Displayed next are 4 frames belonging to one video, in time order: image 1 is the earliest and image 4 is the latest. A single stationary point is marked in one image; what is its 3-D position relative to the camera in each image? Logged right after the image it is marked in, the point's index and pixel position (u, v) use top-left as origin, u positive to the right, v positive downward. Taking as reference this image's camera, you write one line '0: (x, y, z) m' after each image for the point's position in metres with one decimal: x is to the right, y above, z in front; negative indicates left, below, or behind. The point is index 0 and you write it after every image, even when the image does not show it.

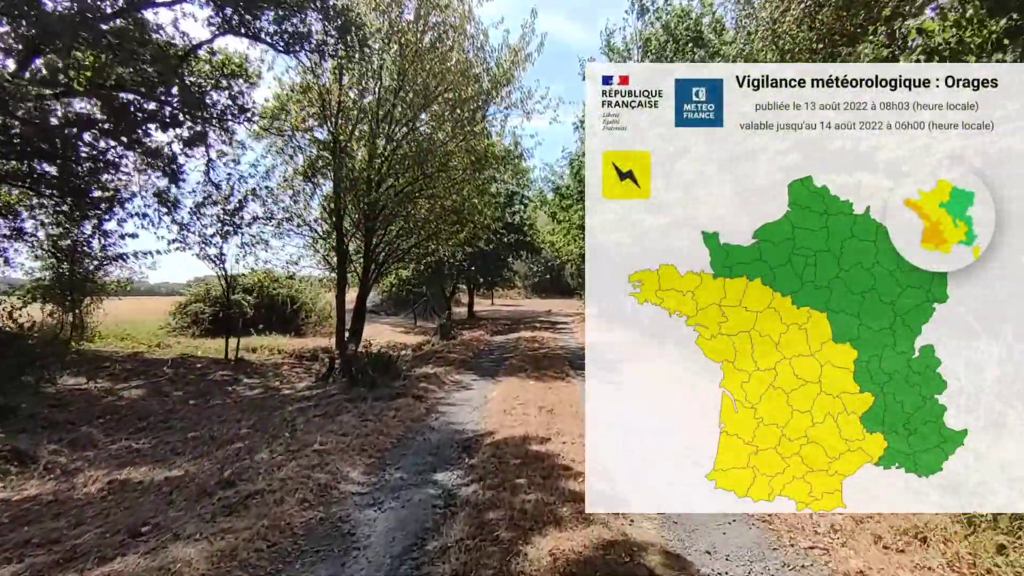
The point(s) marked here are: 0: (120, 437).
0: (-5.3, -2.0, +7.8) m
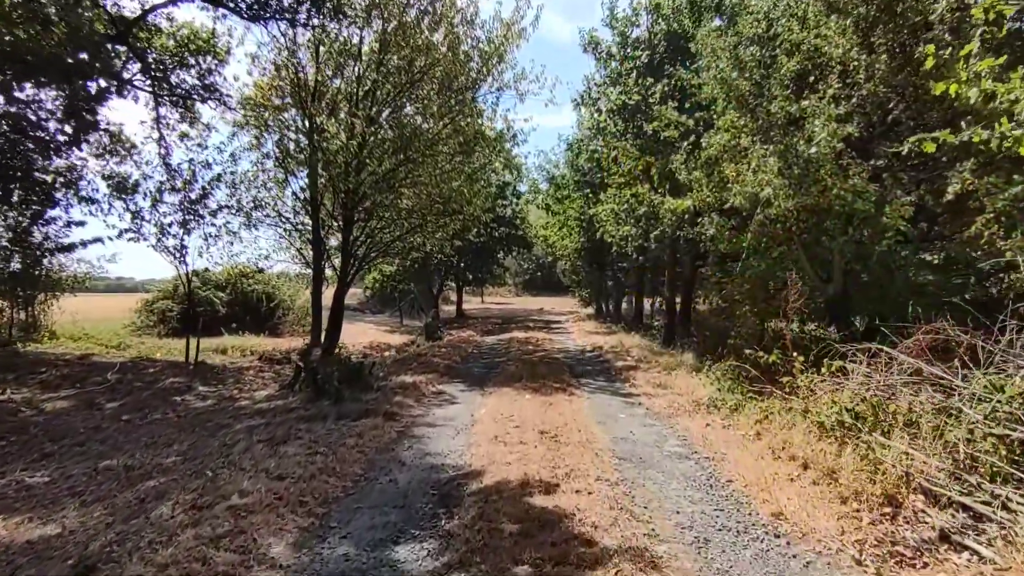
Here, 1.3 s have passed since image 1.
0: (-5.4, -1.9, +6.2) m
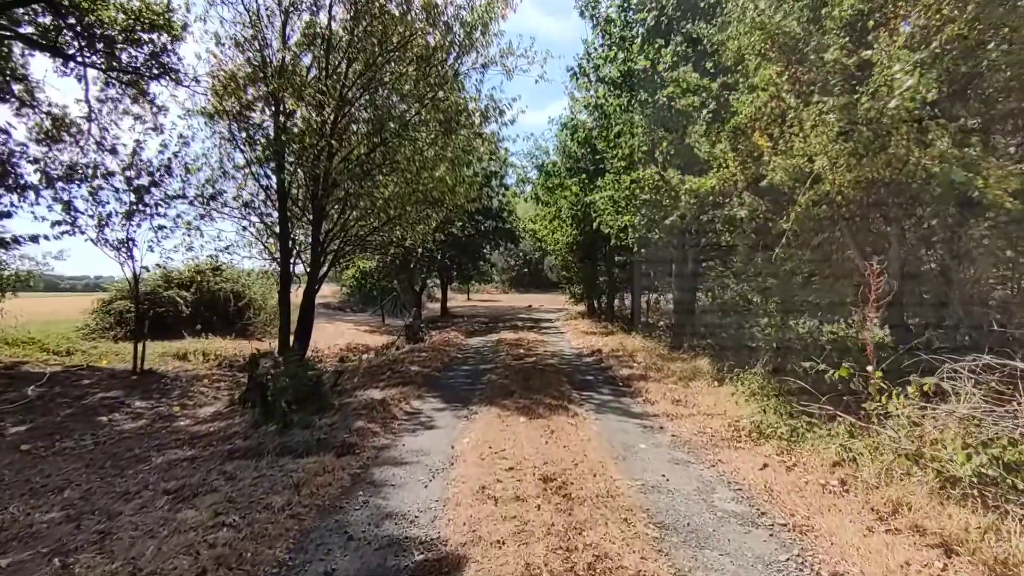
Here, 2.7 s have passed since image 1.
0: (-5.4, -1.9, +4.6) m
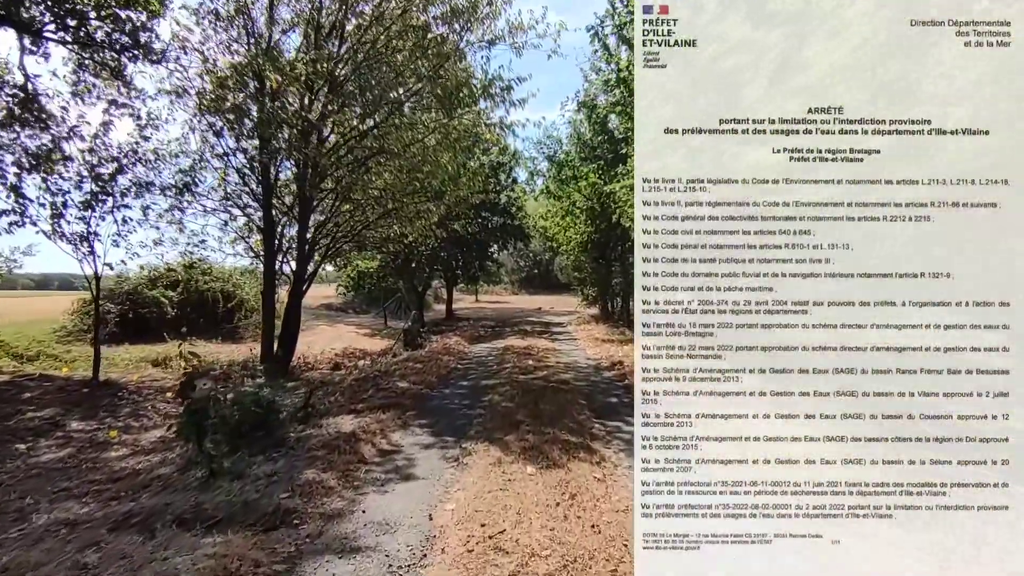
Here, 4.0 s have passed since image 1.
0: (-5.4, -1.9, +3.1) m
